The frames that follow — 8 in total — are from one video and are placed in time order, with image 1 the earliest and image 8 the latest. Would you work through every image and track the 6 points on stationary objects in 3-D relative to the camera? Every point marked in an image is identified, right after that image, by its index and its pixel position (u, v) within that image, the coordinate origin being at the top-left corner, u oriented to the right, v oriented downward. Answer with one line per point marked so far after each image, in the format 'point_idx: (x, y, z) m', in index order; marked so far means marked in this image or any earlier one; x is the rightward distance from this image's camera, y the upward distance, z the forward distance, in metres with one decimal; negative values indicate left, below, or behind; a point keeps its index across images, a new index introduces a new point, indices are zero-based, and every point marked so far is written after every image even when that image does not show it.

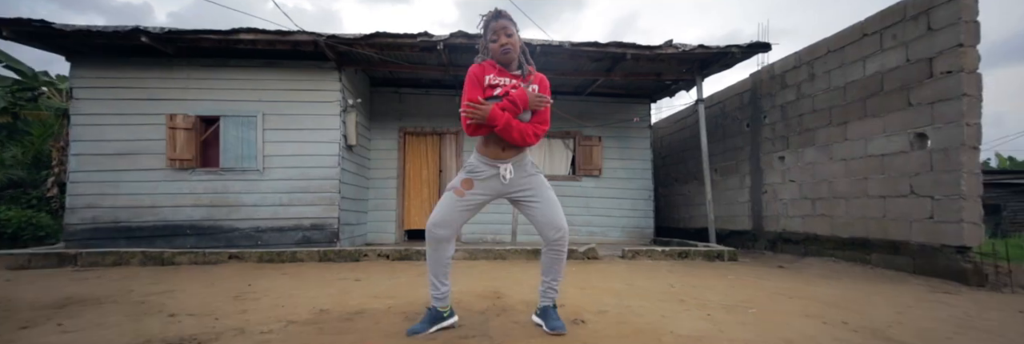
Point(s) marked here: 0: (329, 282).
0: (-1.6, -1.0, +3.6) m
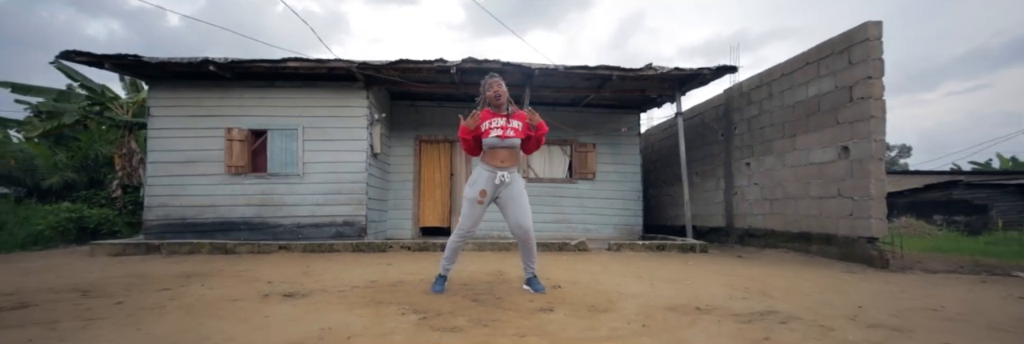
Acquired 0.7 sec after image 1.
0: (-1.6, -1.1, +4.6) m
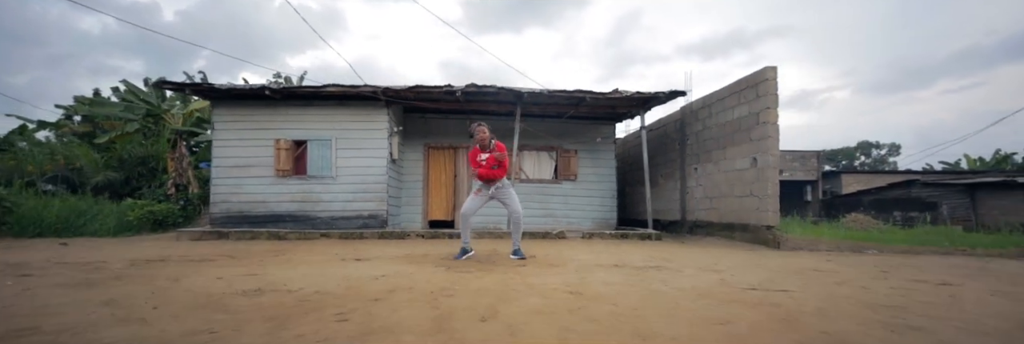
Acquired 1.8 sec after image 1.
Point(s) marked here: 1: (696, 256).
0: (-1.8, -1.1, +6.2) m
1: (+2.2, -1.0, +4.8) m
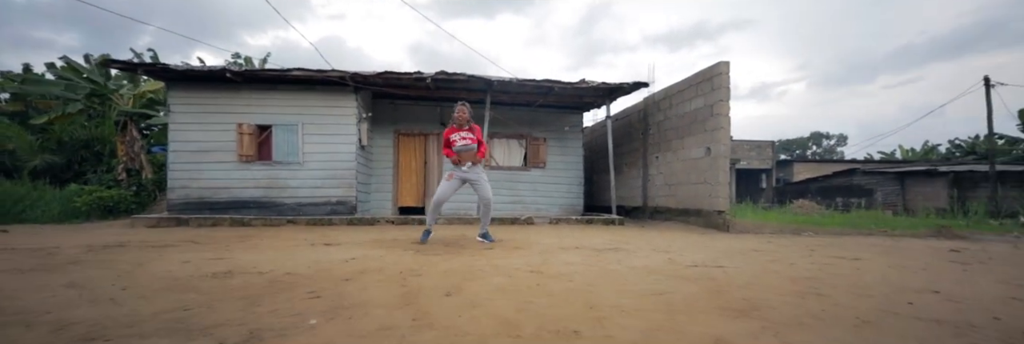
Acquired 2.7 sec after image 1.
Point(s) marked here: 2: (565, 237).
0: (-2.2, -0.9, +6.2) m
1: (+1.8, -0.9, +5.2) m
2: (+0.7, -0.9, +5.4) m
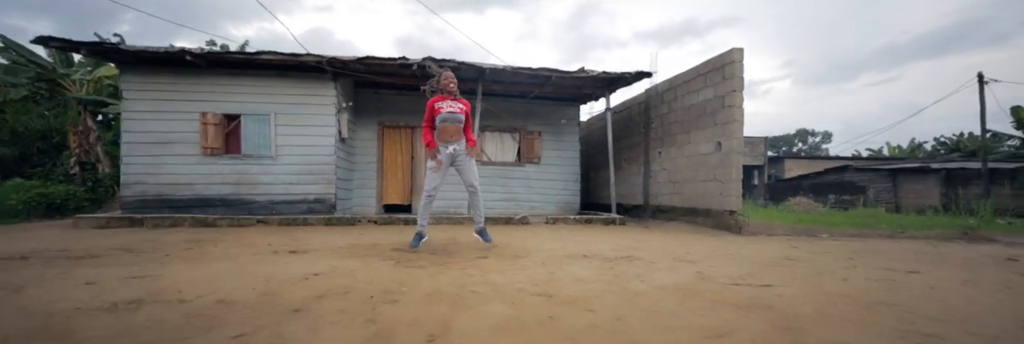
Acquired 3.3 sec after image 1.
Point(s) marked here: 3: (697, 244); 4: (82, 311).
0: (-2.3, -0.9, +5.6) m
1: (+1.8, -0.8, +4.6) m
2: (+0.7, -0.8, +4.9) m
3: (+2.1, -0.8, +4.6) m
4: (-1.8, -0.6, +1.7) m
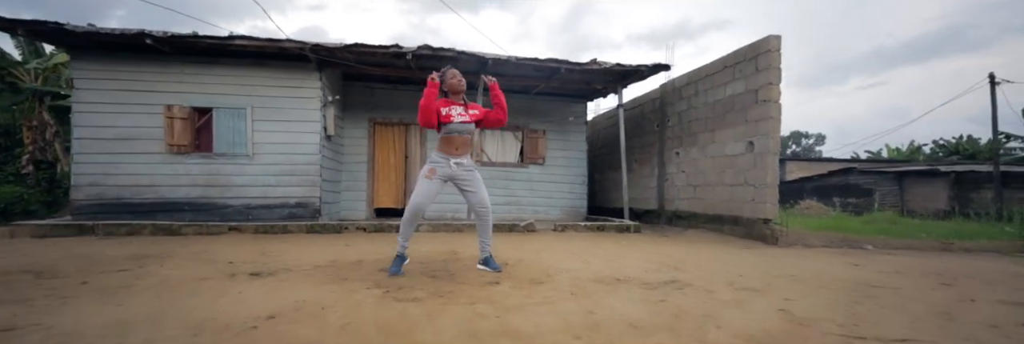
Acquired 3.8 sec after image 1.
0: (-2.2, -0.9, +4.8) m
1: (+1.9, -0.9, +3.9) m
2: (+0.8, -0.9, +4.1) m
3: (+2.2, -0.9, +3.9) m
4: (-1.7, -0.6, +1.0) m
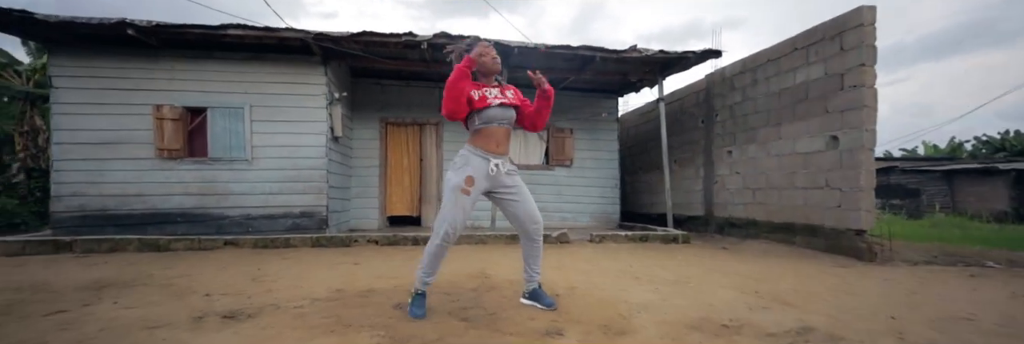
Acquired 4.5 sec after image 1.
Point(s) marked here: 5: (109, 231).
0: (-1.8, -0.9, +4.0) m
1: (+2.3, -0.9, +3.0) m
2: (+1.2, -0.9, +3.3) m
3: (+2.6, -0.9, +3.0) m
4: (-1.4, -0.6, +0.2) m
5: (-5.4, -0.8, +5.4) m
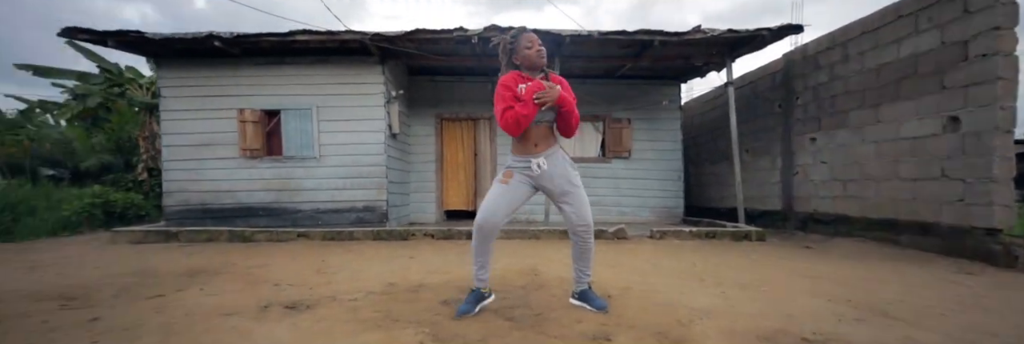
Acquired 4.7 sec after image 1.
0: (-1.3, -0.9, +4.2) m
1: (+2.6, -0.8, +2.6) m
2: (+1.6, -0.8, +3.0) m
3: (+3.0, -0.8, +2.5) m
4: (-1.4, -0.7, +0.3) m
5: (-4.6, -0.8, +6.1) m
